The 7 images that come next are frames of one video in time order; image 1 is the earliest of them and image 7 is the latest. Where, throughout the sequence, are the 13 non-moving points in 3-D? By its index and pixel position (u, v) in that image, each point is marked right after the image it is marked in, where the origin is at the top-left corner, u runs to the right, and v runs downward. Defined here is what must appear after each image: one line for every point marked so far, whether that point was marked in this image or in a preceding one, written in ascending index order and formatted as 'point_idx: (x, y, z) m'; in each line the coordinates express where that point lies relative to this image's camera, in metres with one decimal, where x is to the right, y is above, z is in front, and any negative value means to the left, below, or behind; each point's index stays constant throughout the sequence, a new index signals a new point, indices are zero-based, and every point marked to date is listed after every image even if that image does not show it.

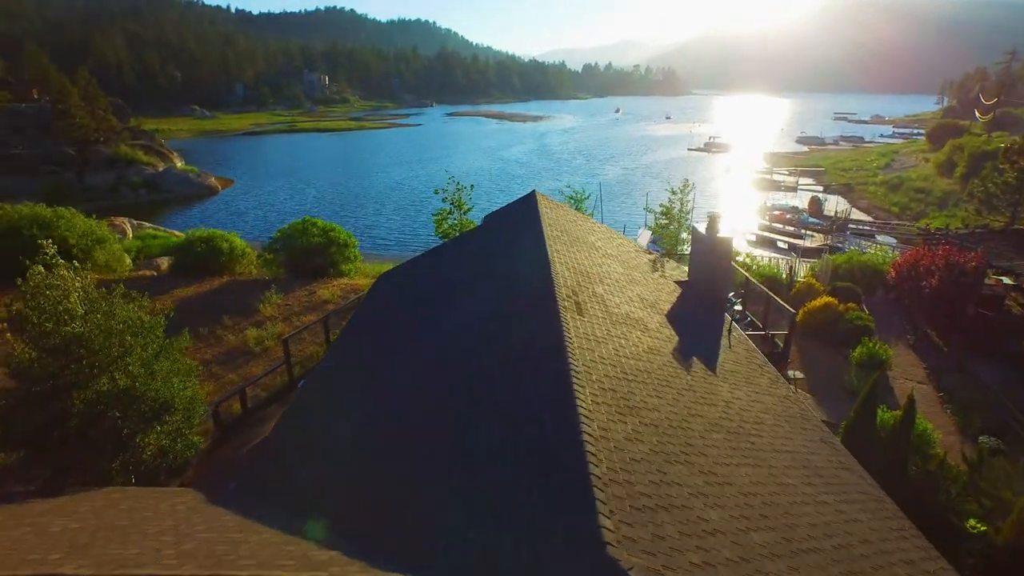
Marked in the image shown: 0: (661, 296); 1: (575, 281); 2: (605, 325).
0: (+3.9, -0.2, +16.3) m
1: (+1.3, +0.1, +13.1) m
2: (+1.7, -0.7, +11.7) m
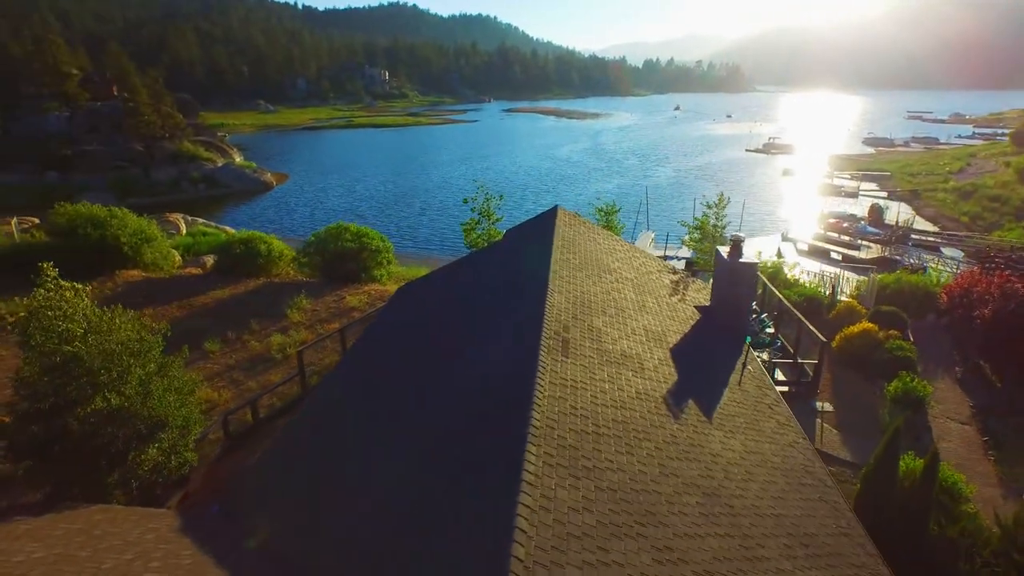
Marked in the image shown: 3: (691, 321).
0: (+4.0, -0.9, +15.6) m
1: (+1.1, -0.6, +12.7) m
2: (+1.4, -1.3, +11.2) m
3: (+4.8, -0.9, +16.7) m
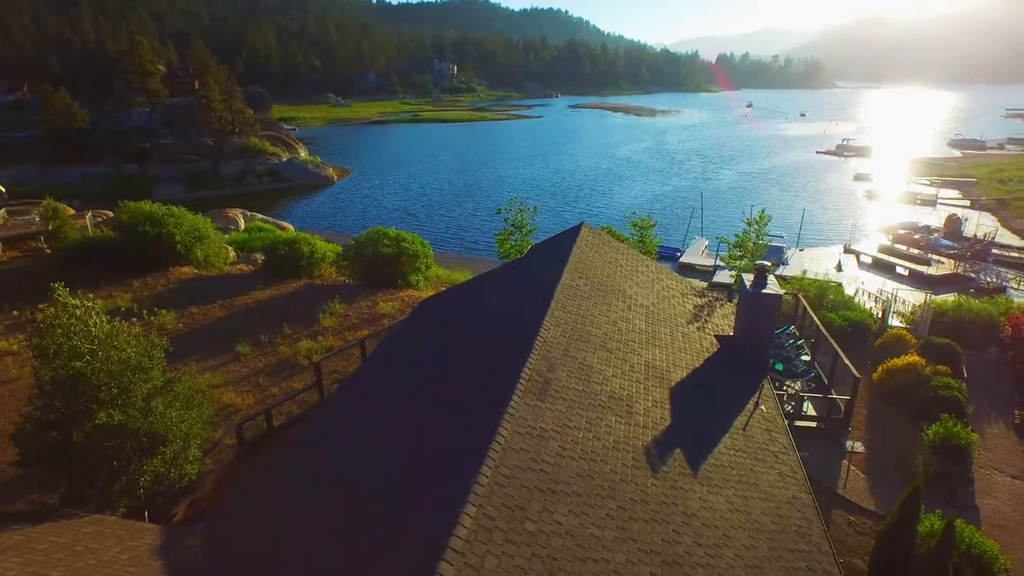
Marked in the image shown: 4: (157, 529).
0: (+4.1, -1.7, +15.0) m
1: (+0.9, -1.3, +12.3) m
2: (+1.1, -2.1, +10.9) m
3: (+5.0, -1.7, +16.0) m
4: (-6.5, -4.4, +11.4) m
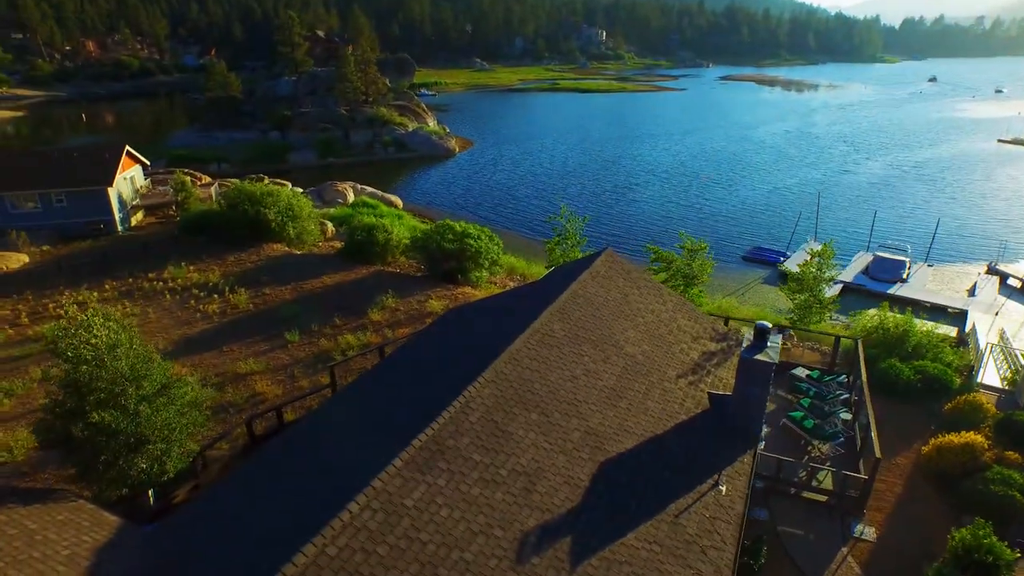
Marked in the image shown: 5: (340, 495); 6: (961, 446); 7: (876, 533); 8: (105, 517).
0: (+3.0, -3.1, +14.2) m
1: (-0.6, -2.5, +12.3) m
2: (-0.9, -3.4, +10.9) m
3: (+4.0, -3.1, +15.0) m
4: (-8.3, -5.0, +13.2) m
5: (-2.8, -3.4, +10.3) m
6: (+12.8, -4.5, +17.9) m
7: (+9.6, -6.4, +16.5) m
8: (-8.7, -4.9, +13.4) m
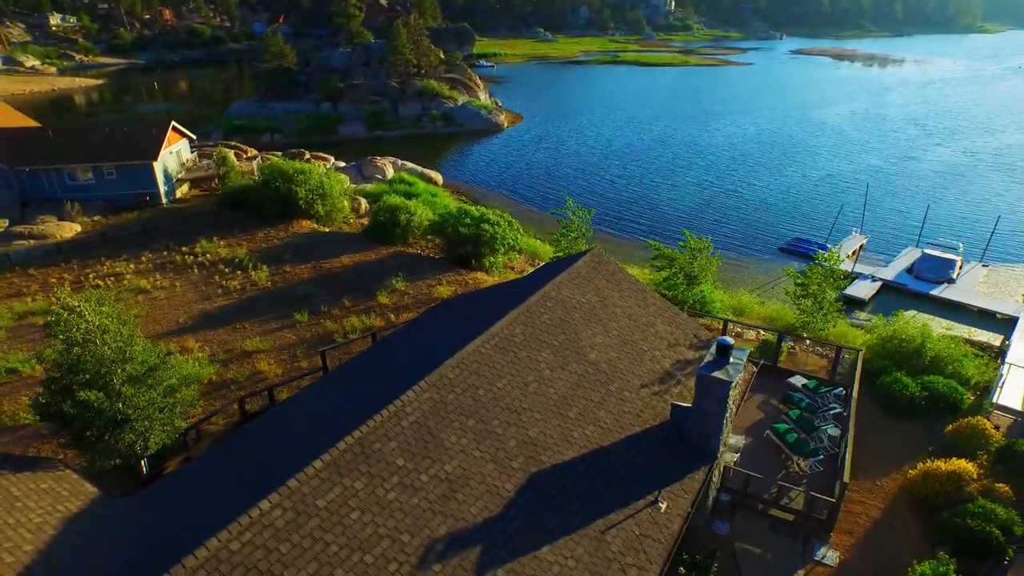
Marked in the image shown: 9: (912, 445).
0: (+1.7, -3.3, +14.3) m
1: (-2.0, -2.7, +12.7) m
2: (-2.4, -3.6, +11.4) m
3: (+2.9, -3.3, +14.9) m
4: (-9.7, -4.8, +14.5) m
5: (-4.4, -3.5, +10.9) m
6: (+11.9, -5.1, +17.1) m
7: (+8.5, -6.9, +16.0) m
8: (-10.0, -4.7, +14.6) m
9: (+12.7, -5.0, +19.8) m
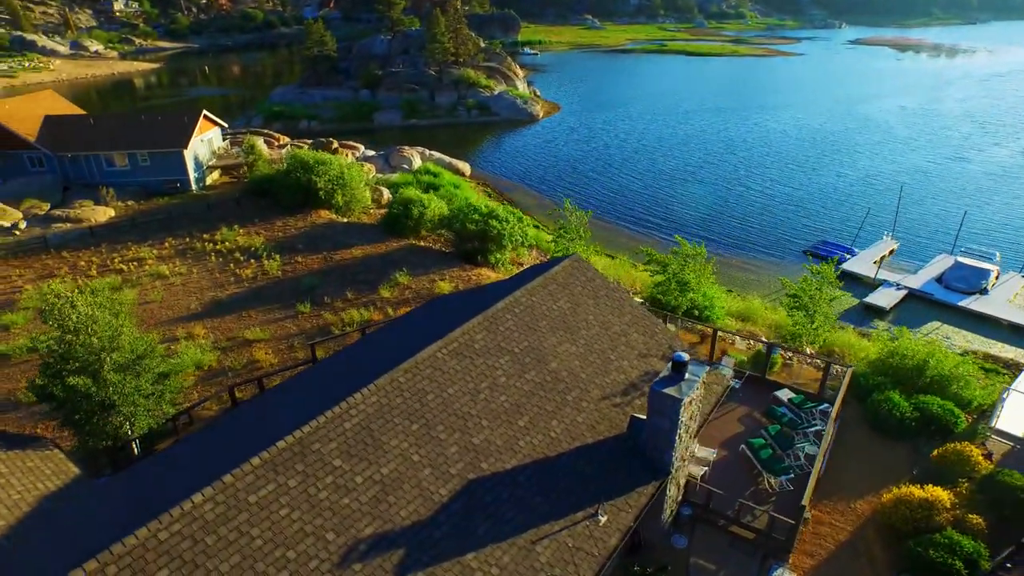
0: (+0.6, -3.6, +14.5) m
1: (-3.3, -2.8, +13.1) m
2: (-3.8, -3.8, +11.9) m
3: (+1.8, -3.6, +15.1) m
4: (-10.9, -4.6, +15.5) m
5: (-5.9, -3.7, +11.6) m
6: (+10.8, -5.6, +16.6) m
7: (+7.3, -7.4, +15.8) m
8: (-11.2, -4.5, +15.7) m
9: (+11.9, -5.5, +19.2) m
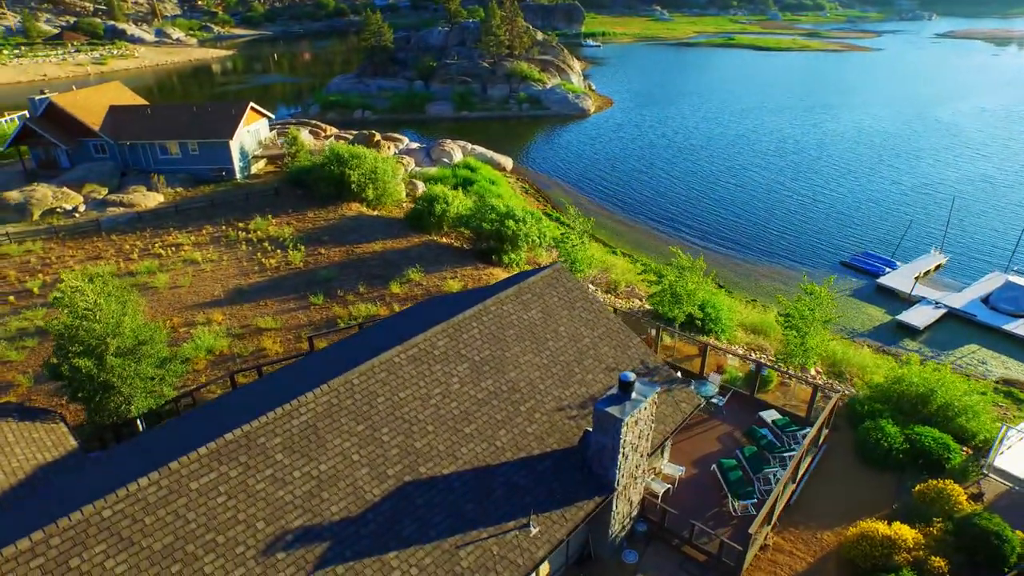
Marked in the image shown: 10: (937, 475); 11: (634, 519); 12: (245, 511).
0: (-0.8, -3.9, +15.0) m
1: (-4.7, -3.0, +14.0) m
2: (-5.4, -3.9, +12.8) m
3: (+0.5, -4.0, +15.4) m
4: (-12.1, -4.4, +17.2) m
5: (-7.4, -3.7, +12.7) m
6: (+9.5, -6.4, +16.0) m
7: (+5.9, -8.0, +15.7) m
8: (-12.4, -4.2, +17.4) m
9: (+10.8, -6.3, +18.6) m
10: (+13.1, -5.7, +19.1) m
11: (+3.3, -6.3, +17.0) m
12: (-5.3, -4.5, +12.3) m
